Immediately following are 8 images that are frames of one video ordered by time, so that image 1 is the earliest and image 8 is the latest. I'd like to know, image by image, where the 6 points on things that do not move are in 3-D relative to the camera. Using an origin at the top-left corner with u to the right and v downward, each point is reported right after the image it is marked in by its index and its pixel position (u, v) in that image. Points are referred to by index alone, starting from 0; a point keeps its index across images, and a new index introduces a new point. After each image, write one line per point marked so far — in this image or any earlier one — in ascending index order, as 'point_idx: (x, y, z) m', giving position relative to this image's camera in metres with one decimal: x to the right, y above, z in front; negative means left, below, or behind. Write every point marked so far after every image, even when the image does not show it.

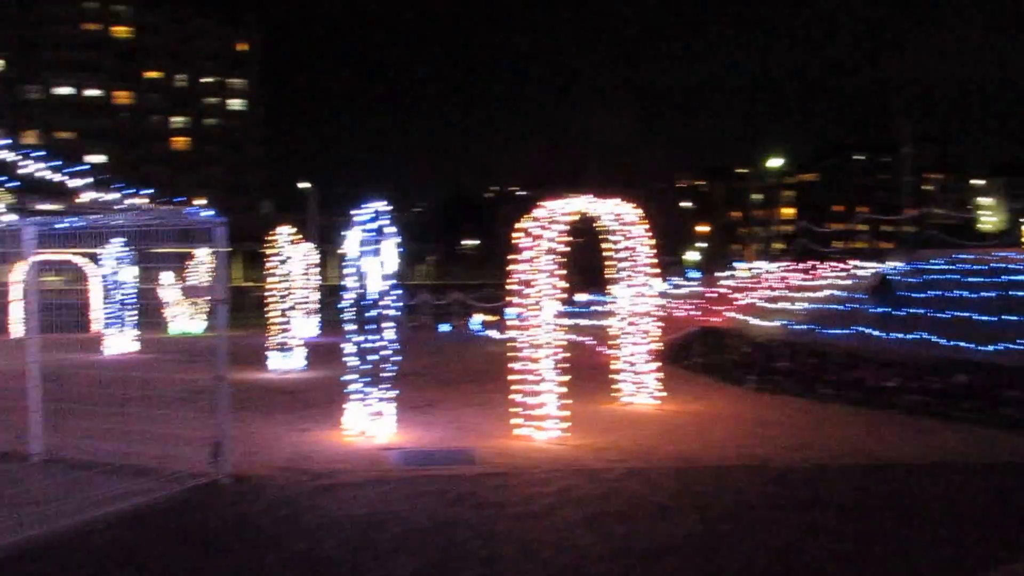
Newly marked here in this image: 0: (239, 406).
0: (-3.6, -1.6, +13.1) m
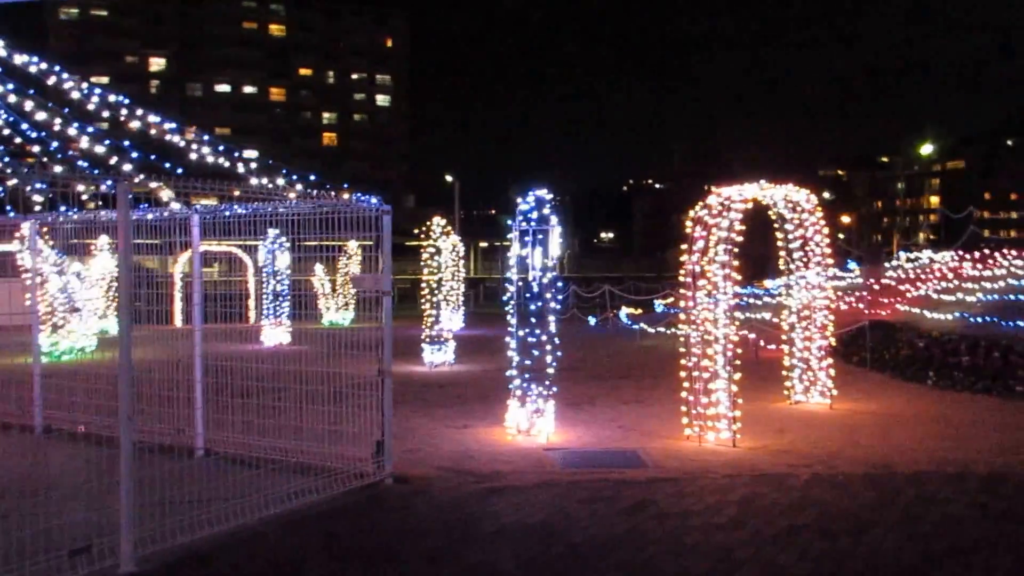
0: (-1.5, -1.5, +13.0) m
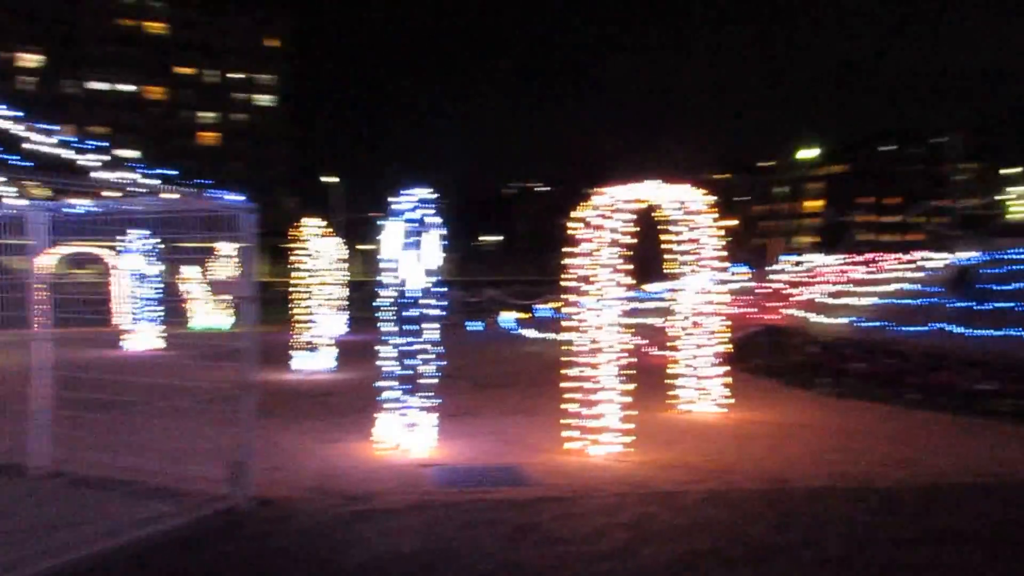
0: (-3.1, -1.6, +12.0) m
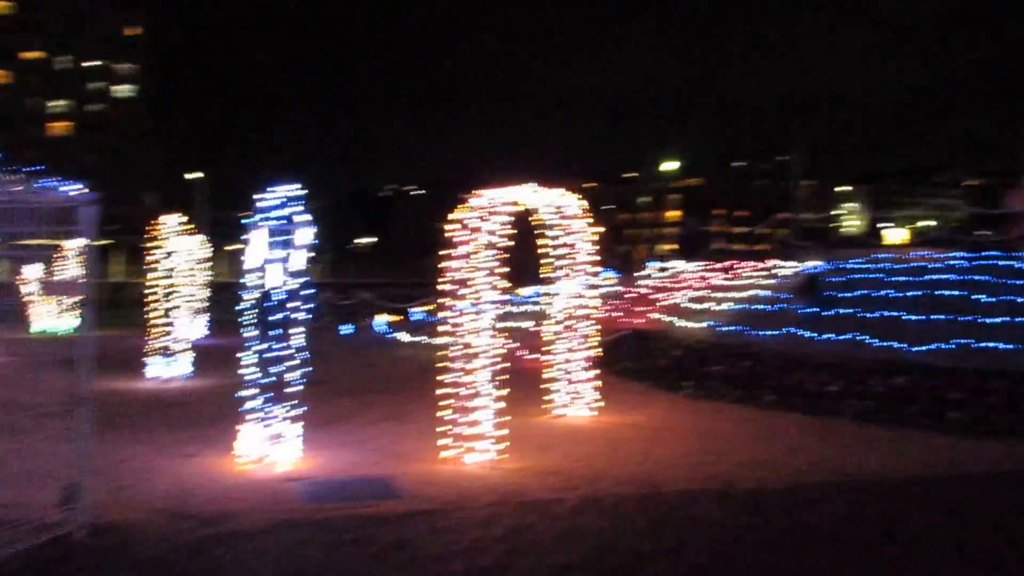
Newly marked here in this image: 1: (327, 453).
0: (-4.6, -1.6, +11.2) m
1: (-1.9, -1.7, +10.0) m
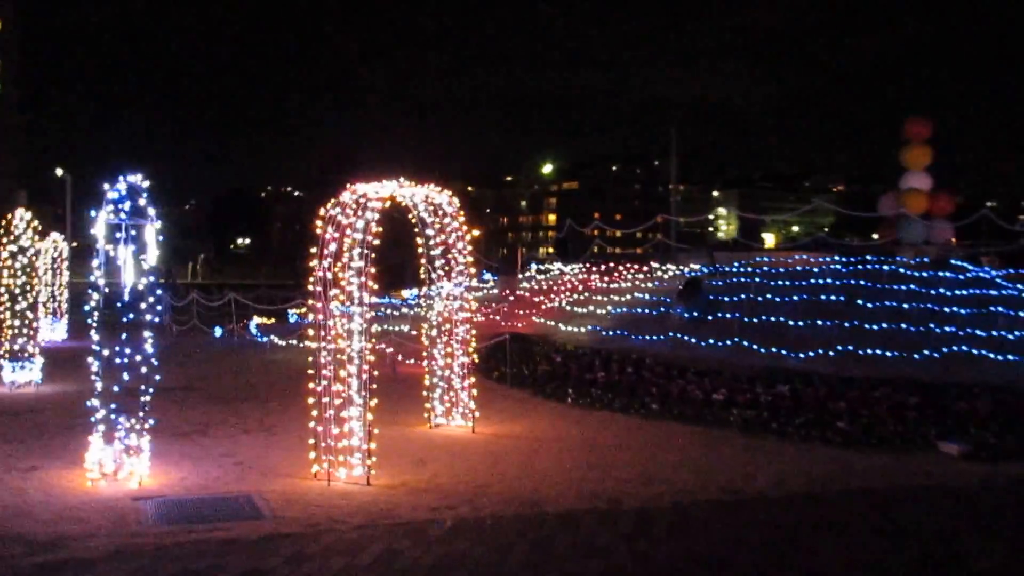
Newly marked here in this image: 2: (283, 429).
0: (-5.9, -1.6, +10.1) m
1: (-3.1, -1.7, +9.2) m
2: (-2.6, -1.6, +11.0) m
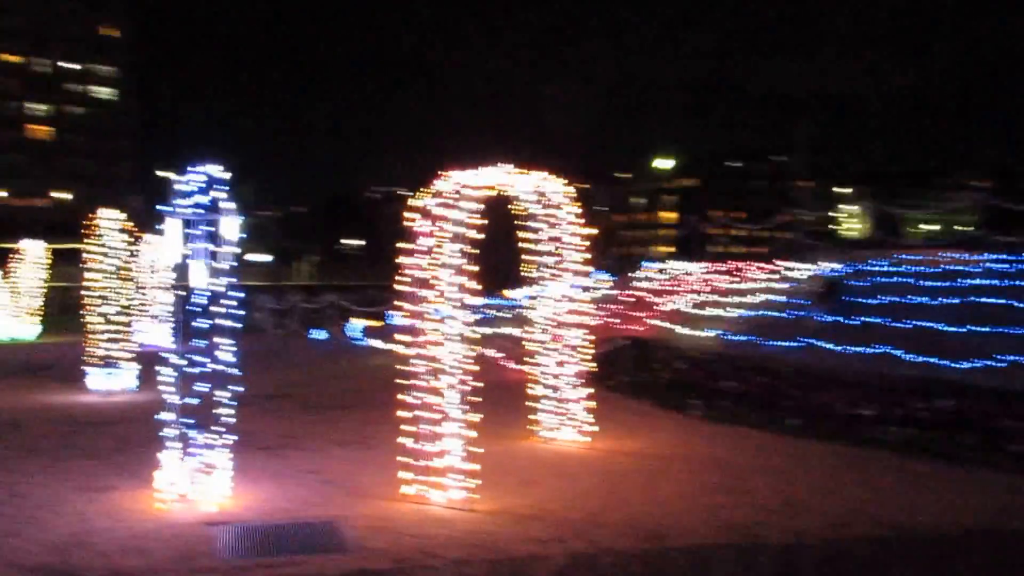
0: (-4.8, -1.6, +9.6) m
1: (-2.1, -1.7, +8.4) m
2: (-1.4, -1.6, +10.1) m
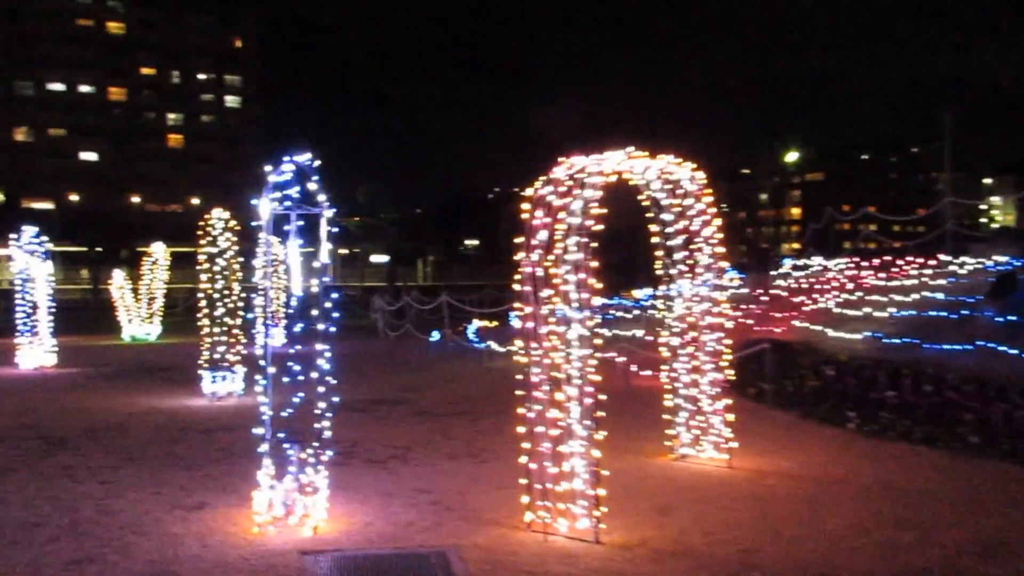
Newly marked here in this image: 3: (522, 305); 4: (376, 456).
0: (-3.6, -1.6, +9.1) m
1: (-1.1, -1.7, +7.6) m
2: (-0.2, -1.6, +9.2) m
3: (+0.1, -0.1, +7.0) m
4: (-1.3, -1.6, +9.4) m
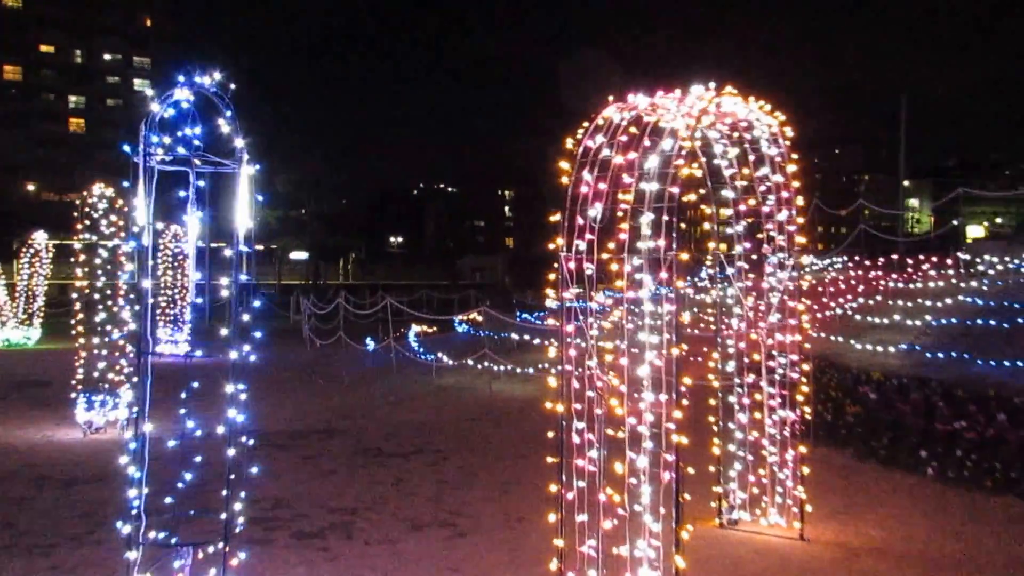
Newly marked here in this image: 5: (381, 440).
0: (-3.7, -1.6, +6.2) m
1: (-1.0, -1.7, +4.9) m
2: (-0.2, -1.6, +6.6) m
3: (+0.2, -0.2, +4.4) m
4: (-1.4, -1.6, +6.7) m
5: (-1.3, -1.5, +9.7) m
